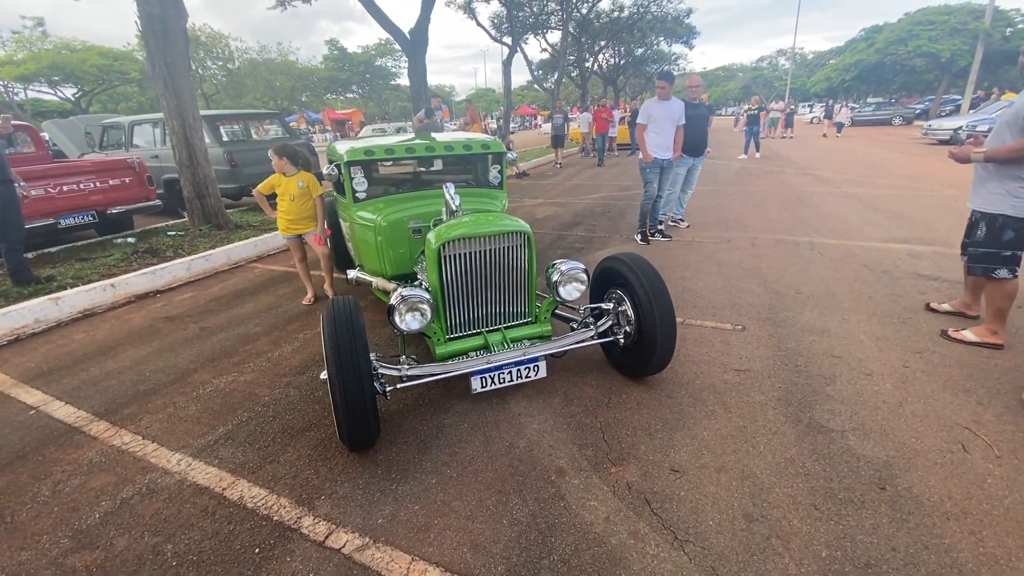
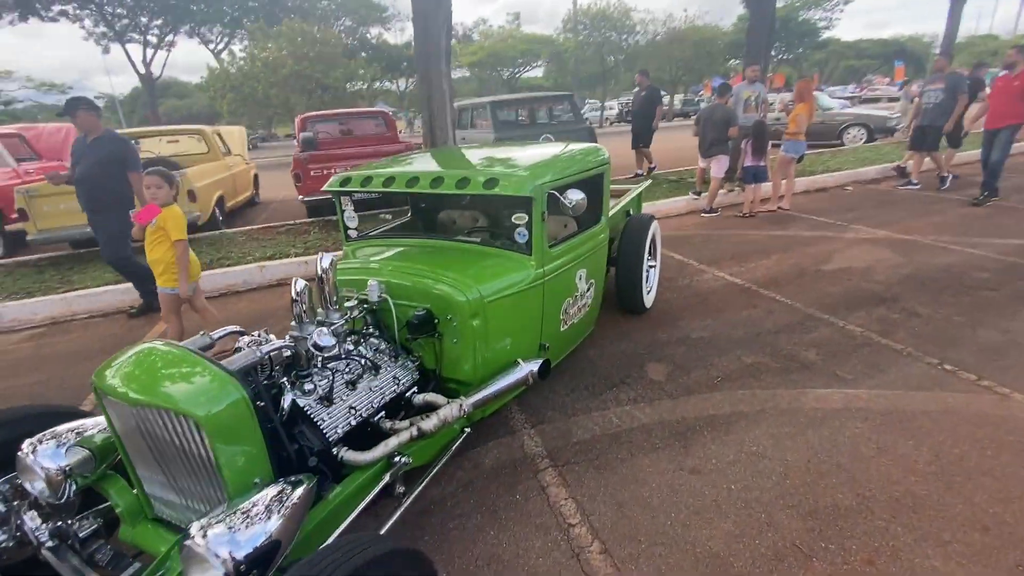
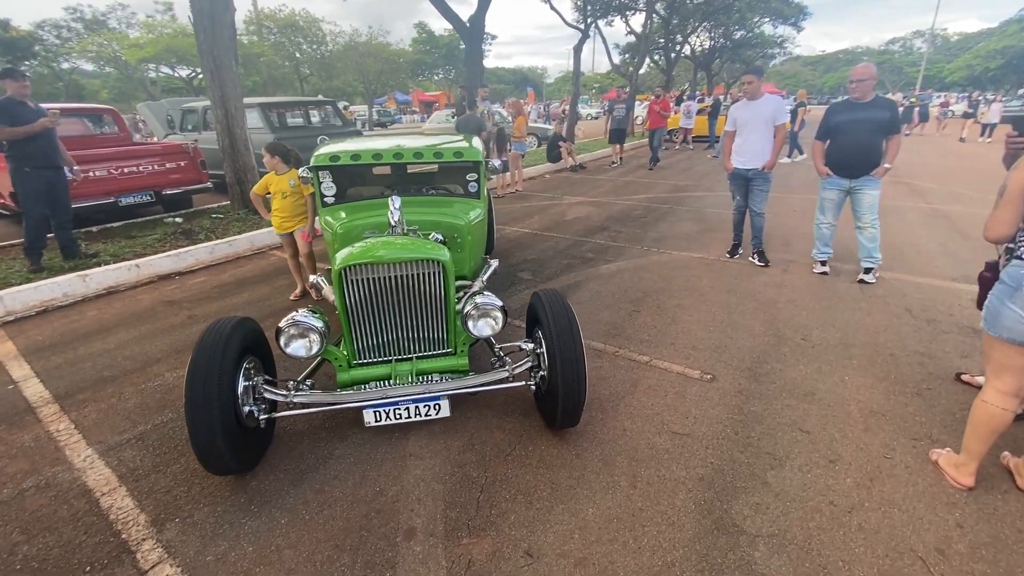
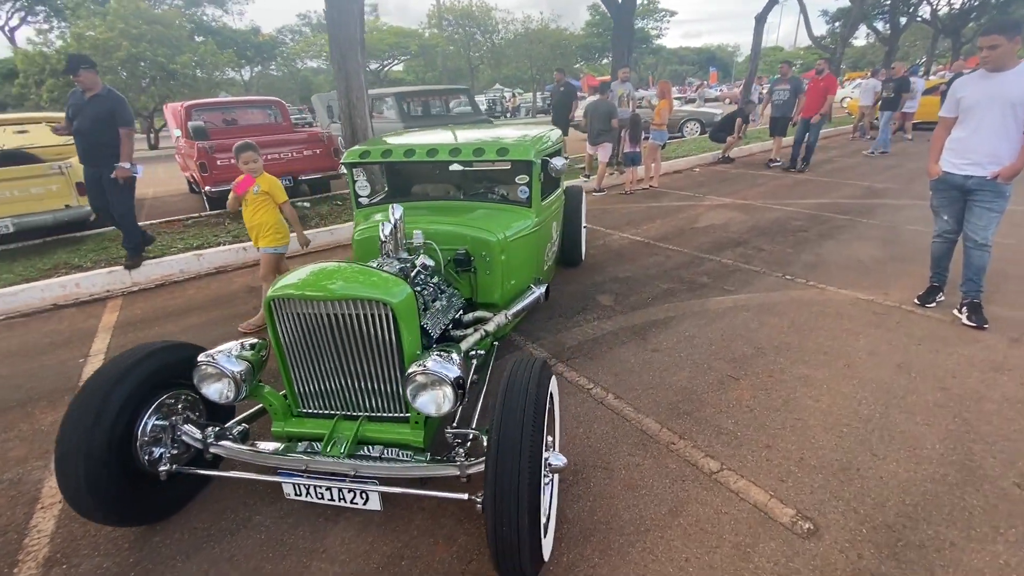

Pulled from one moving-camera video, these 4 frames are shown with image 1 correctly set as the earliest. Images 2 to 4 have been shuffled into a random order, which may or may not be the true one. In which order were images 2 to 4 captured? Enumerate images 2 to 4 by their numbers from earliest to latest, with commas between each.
3, 4, 2
